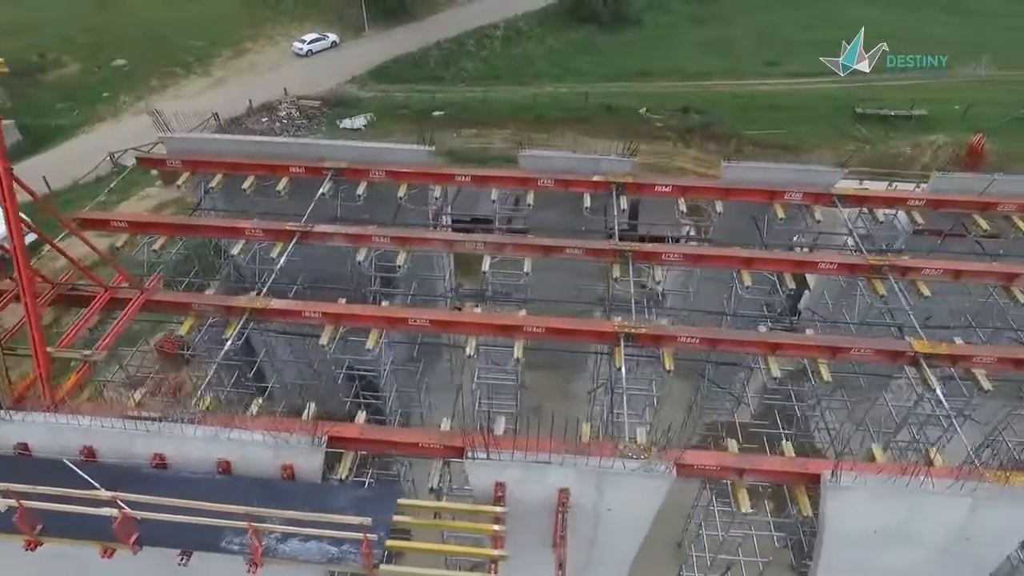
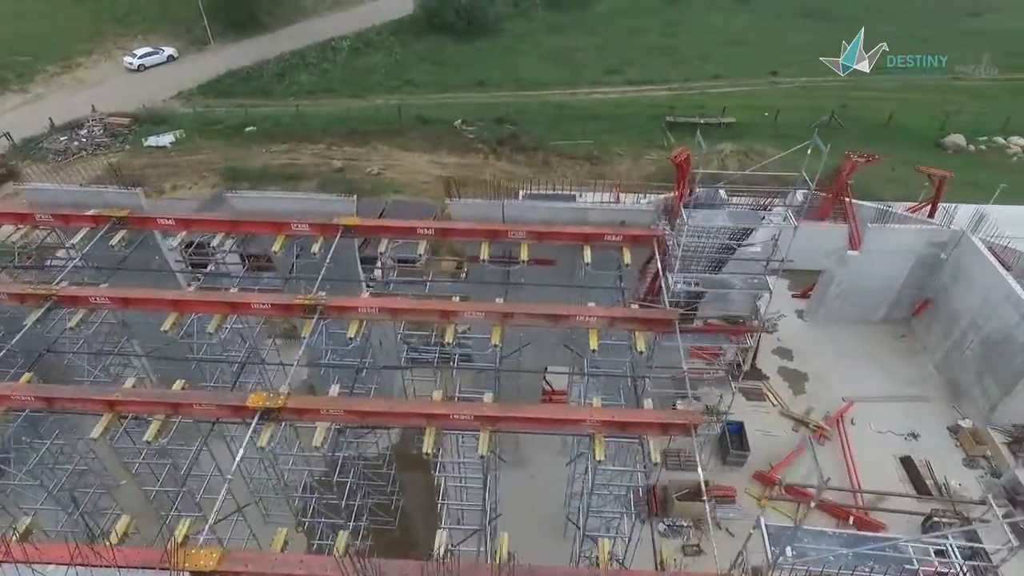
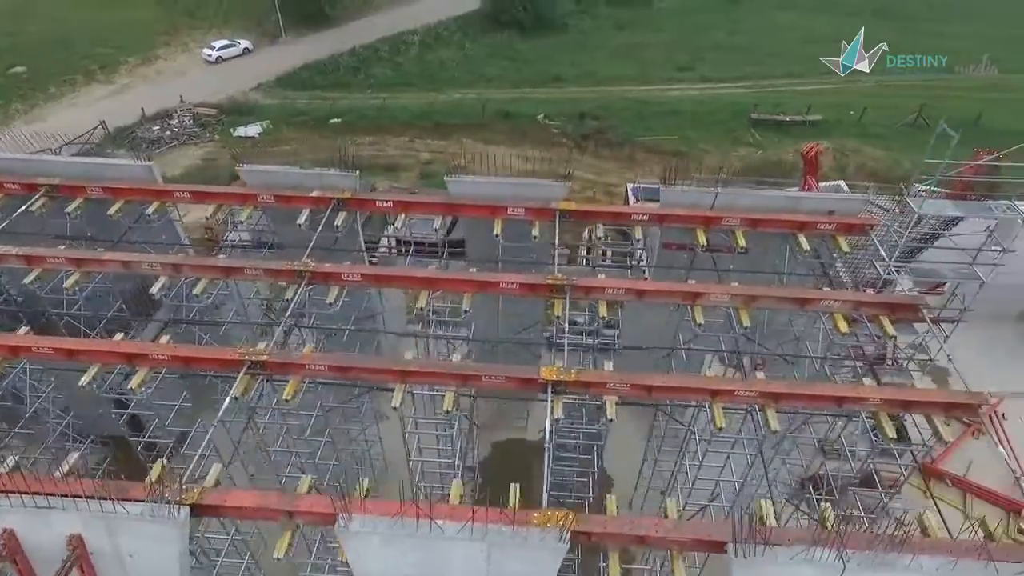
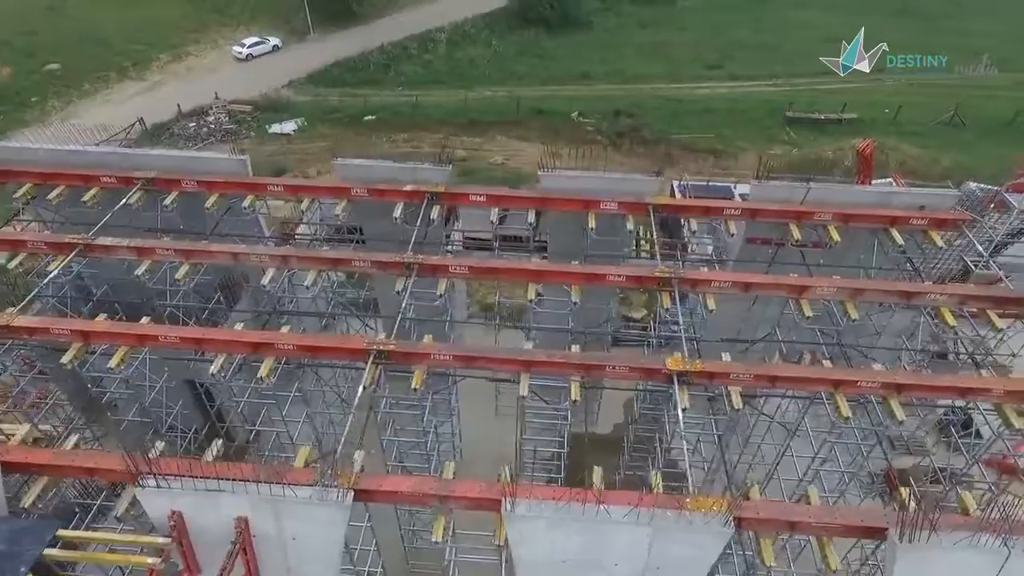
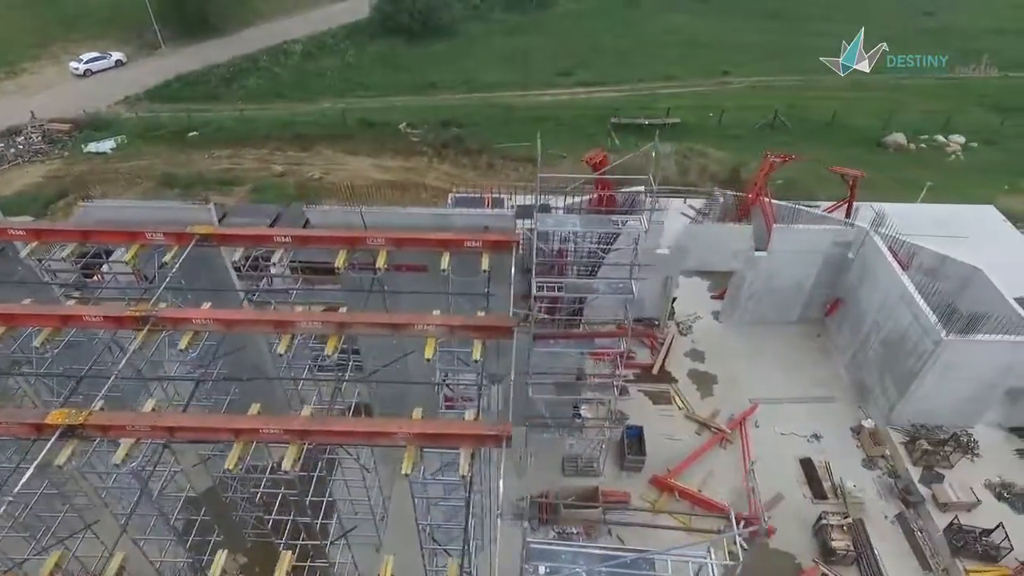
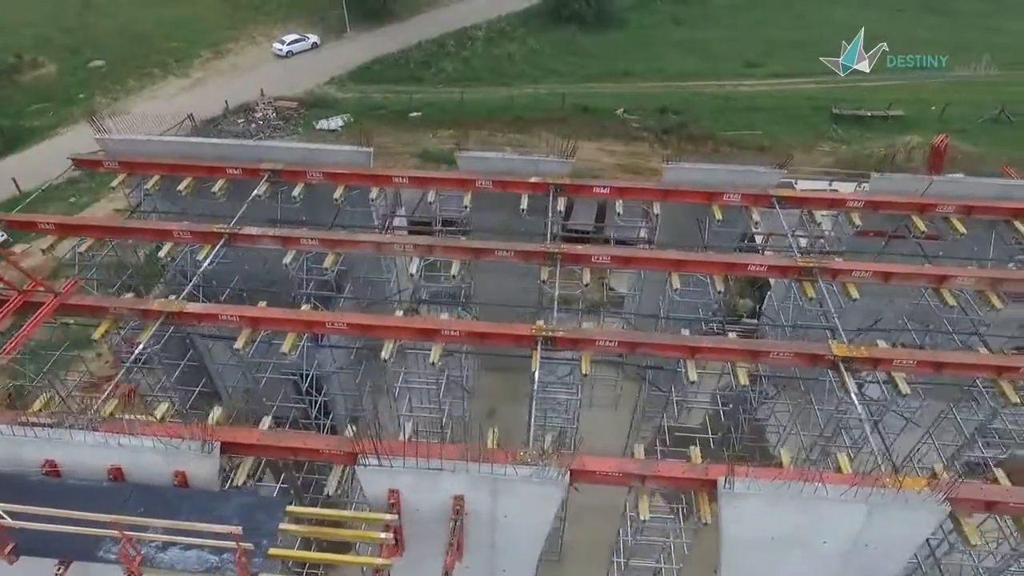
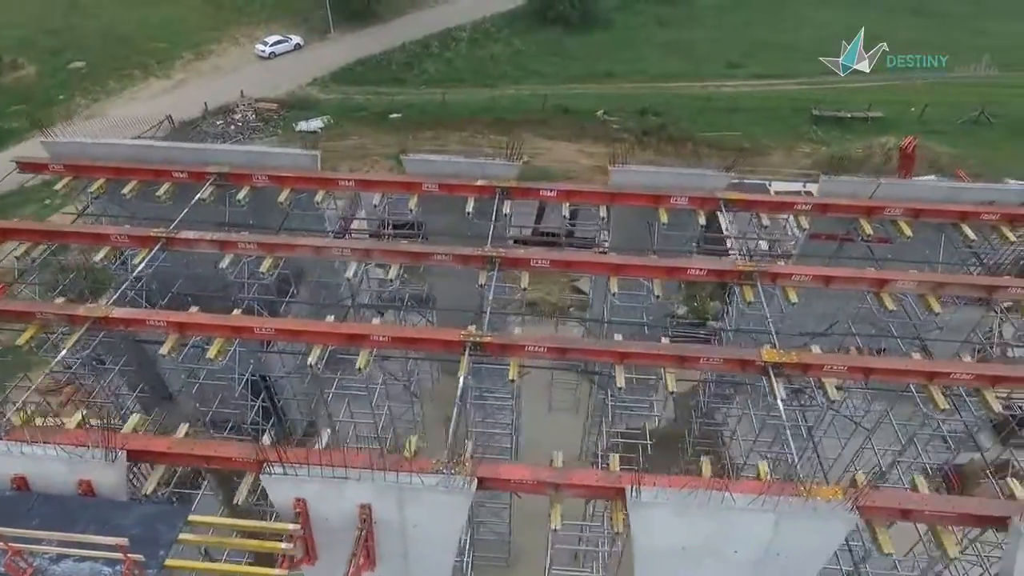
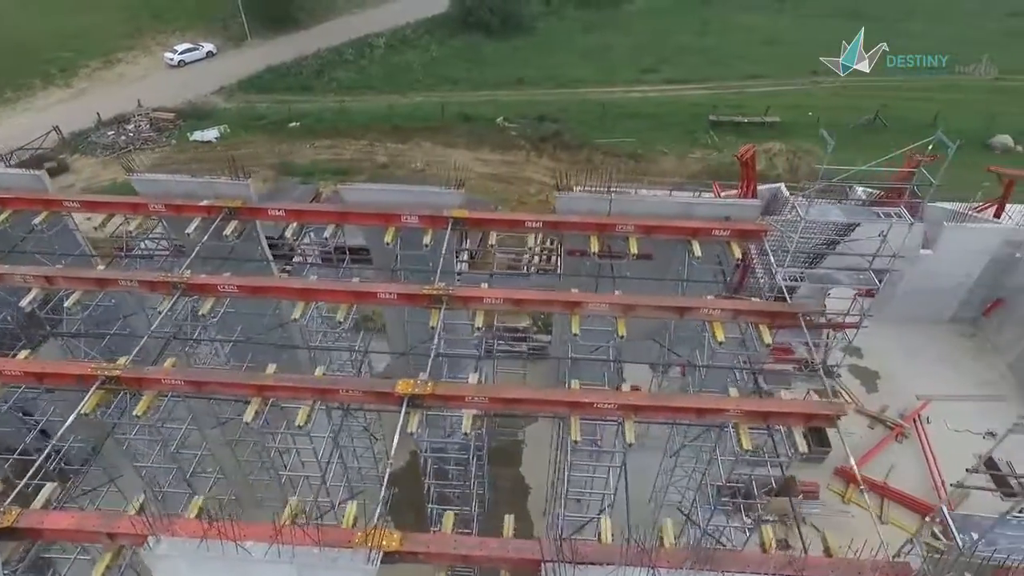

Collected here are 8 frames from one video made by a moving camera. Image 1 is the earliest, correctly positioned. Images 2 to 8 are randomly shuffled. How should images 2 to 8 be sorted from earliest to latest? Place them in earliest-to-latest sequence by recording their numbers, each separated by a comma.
6, 7, 4, 3, 8, 2, 5
